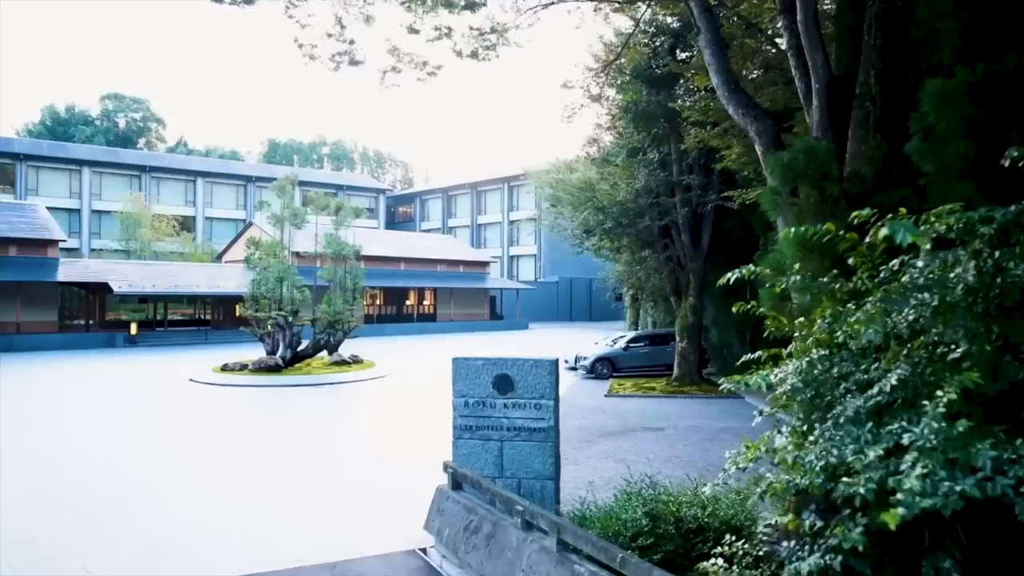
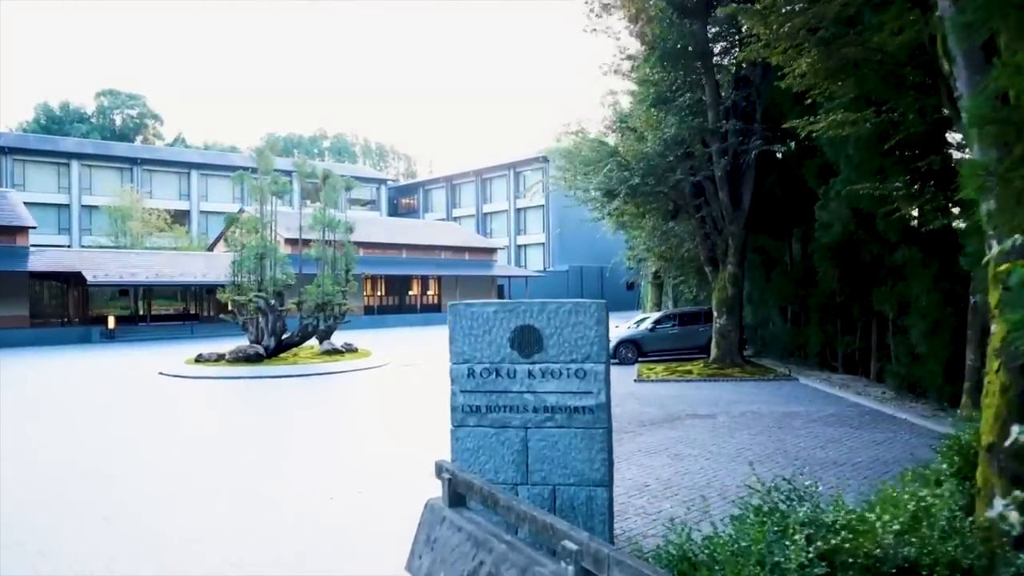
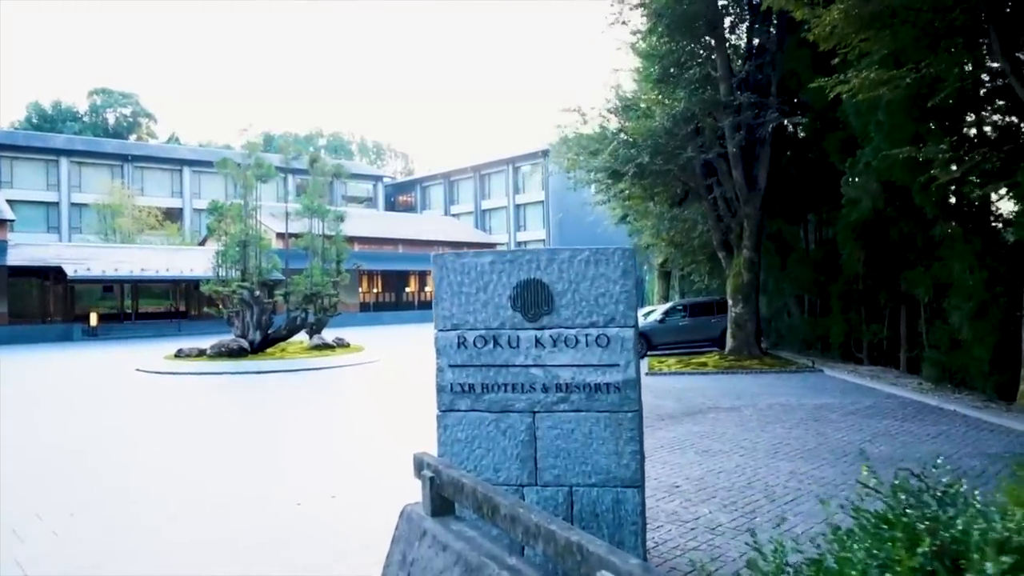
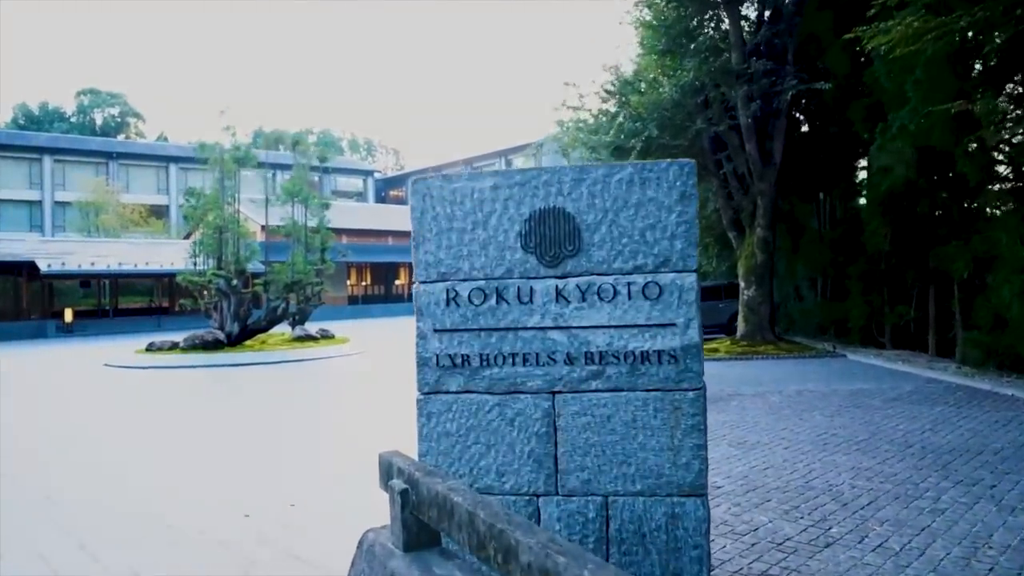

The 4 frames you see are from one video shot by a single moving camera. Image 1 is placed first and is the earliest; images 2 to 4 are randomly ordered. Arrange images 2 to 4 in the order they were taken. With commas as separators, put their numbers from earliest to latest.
2, 3, 4
